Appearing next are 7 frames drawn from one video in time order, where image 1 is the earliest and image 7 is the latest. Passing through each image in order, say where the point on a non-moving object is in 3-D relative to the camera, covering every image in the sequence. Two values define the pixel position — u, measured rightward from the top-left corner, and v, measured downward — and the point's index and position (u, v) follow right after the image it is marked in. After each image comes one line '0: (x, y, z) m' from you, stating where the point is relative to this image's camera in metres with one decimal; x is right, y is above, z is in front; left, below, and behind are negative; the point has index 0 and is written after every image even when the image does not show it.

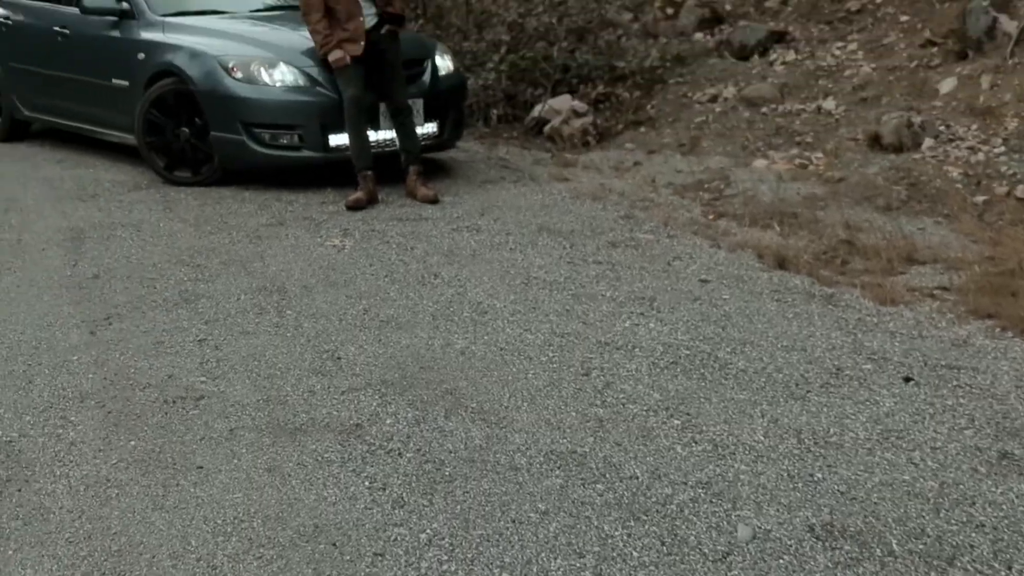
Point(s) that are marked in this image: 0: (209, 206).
0: (-1.5, +0.4, +6.6) m
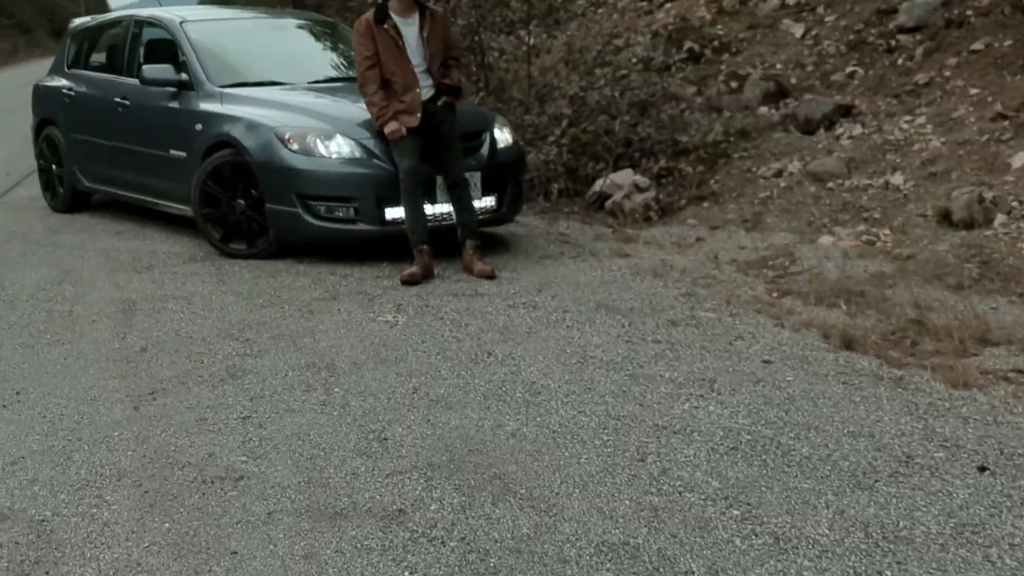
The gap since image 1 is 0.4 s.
0: (-1.2, 0.0, +6.5) m
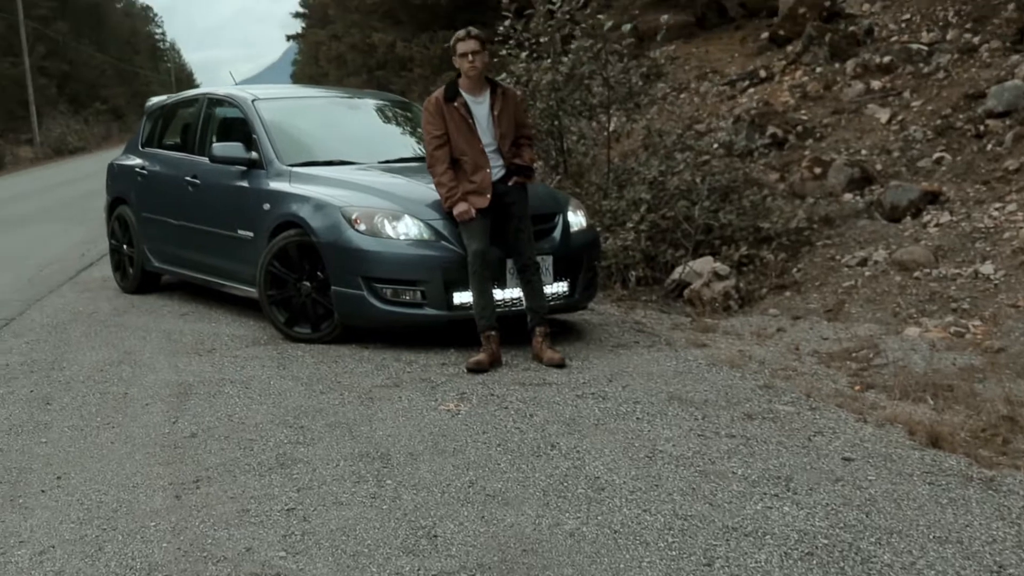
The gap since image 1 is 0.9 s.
0: (-0.9, -0.4, +6.3) m
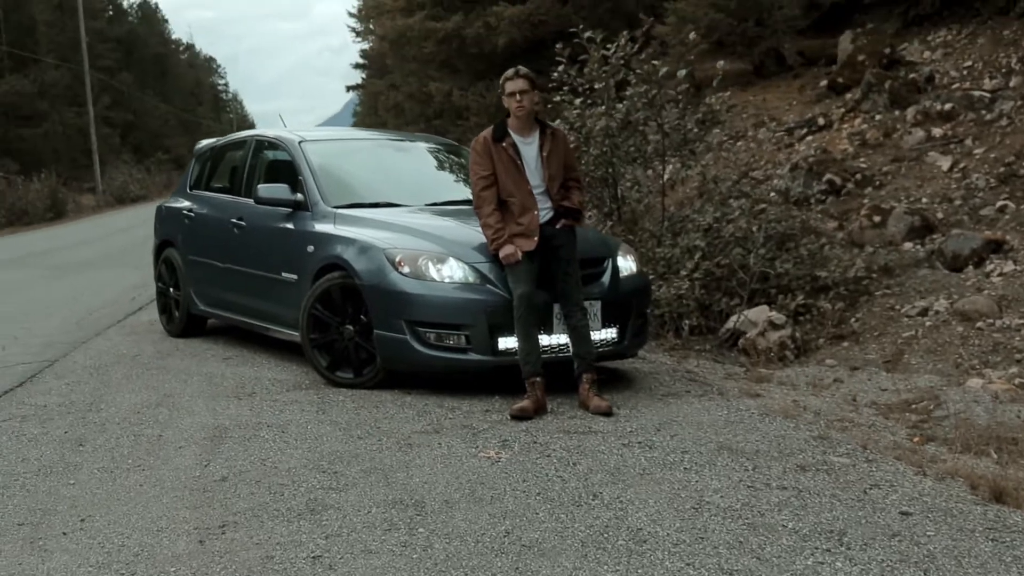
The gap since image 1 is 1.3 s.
0: (-0.7, -0.6, +6.2) m
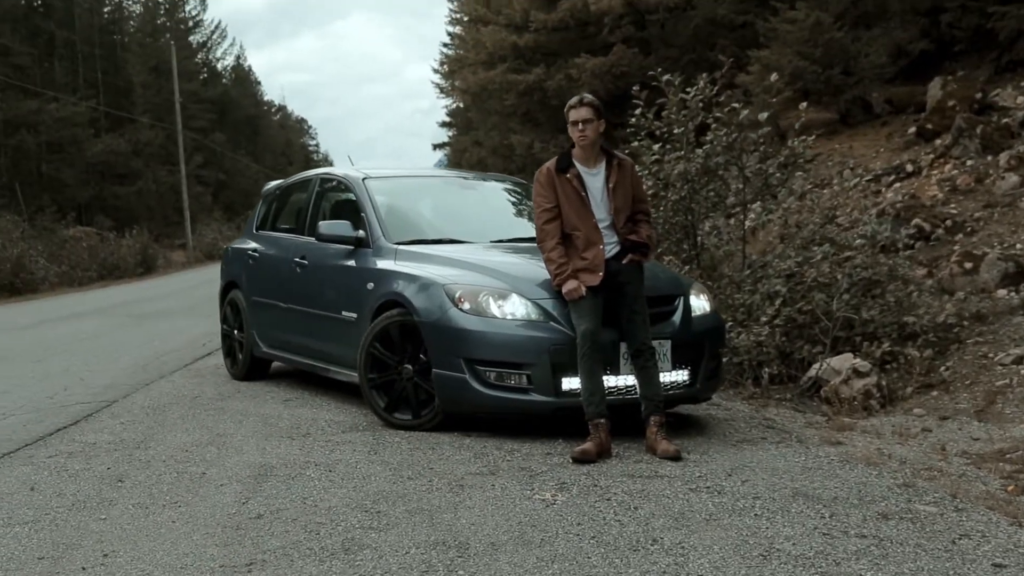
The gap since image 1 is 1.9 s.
0: (-0.4, -0.7, +5.9) m
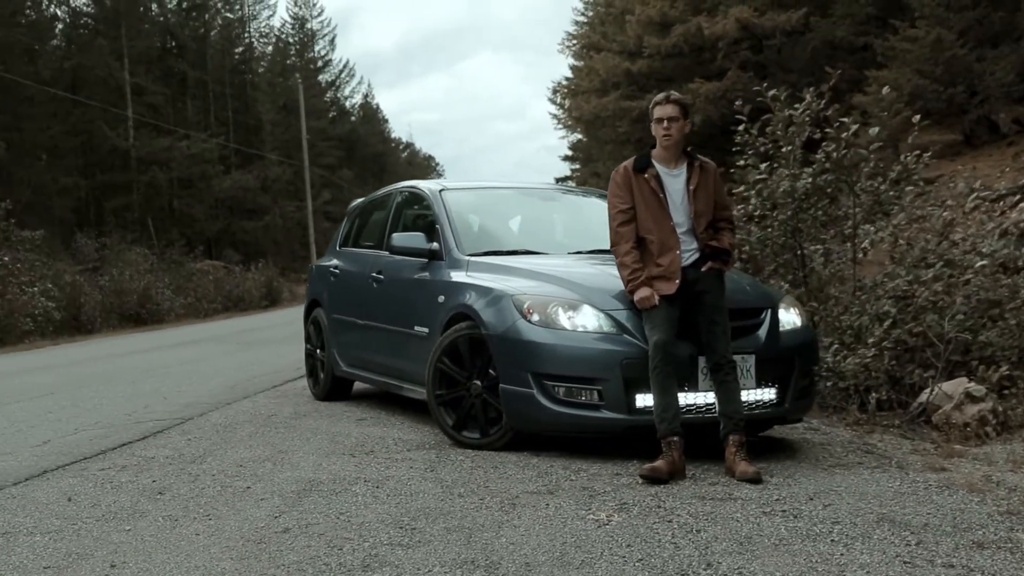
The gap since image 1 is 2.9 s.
0: (-0.1, -0.7, +5.5) m
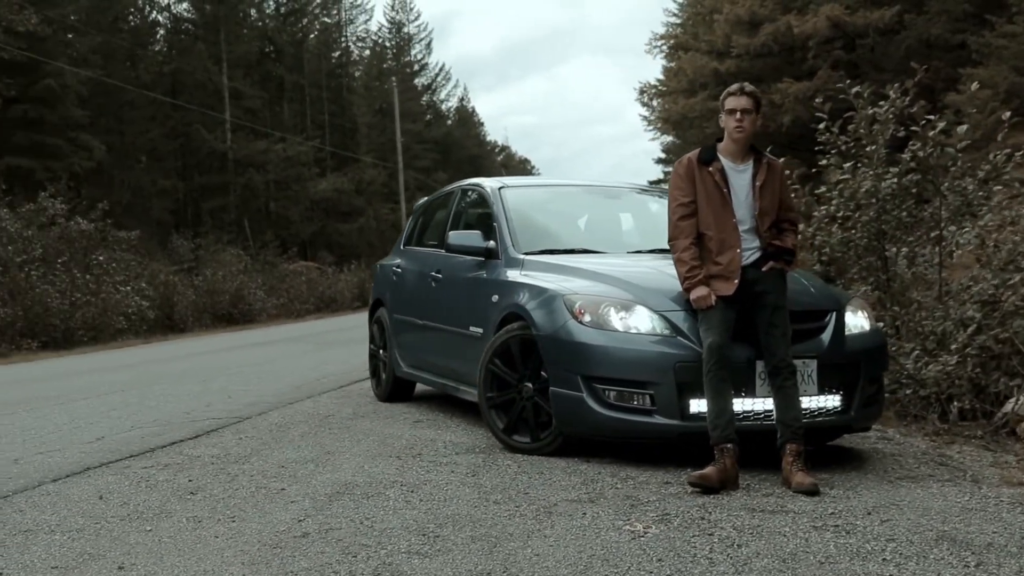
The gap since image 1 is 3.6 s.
0: (+0.1, -0.7, +5.3) m
